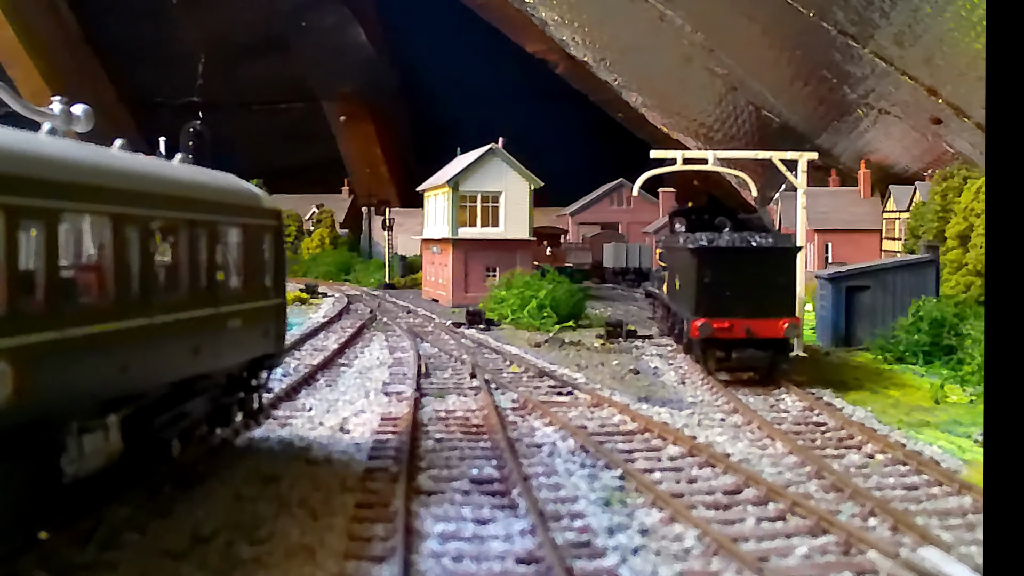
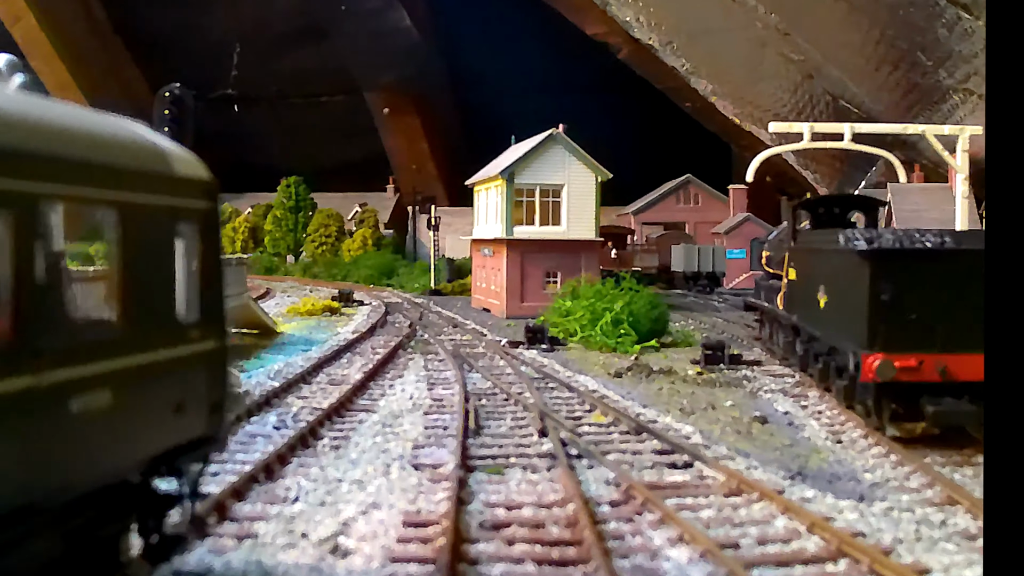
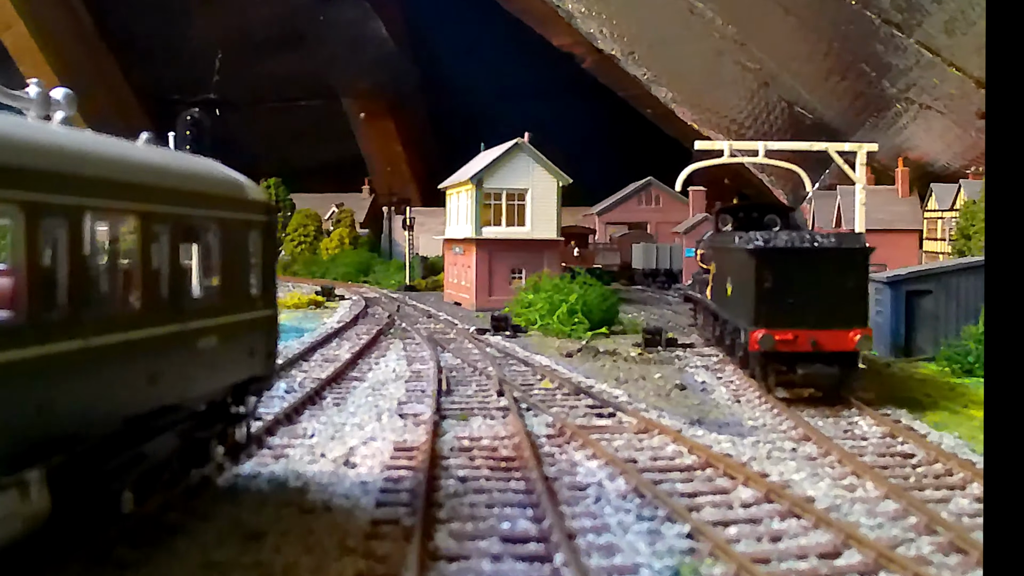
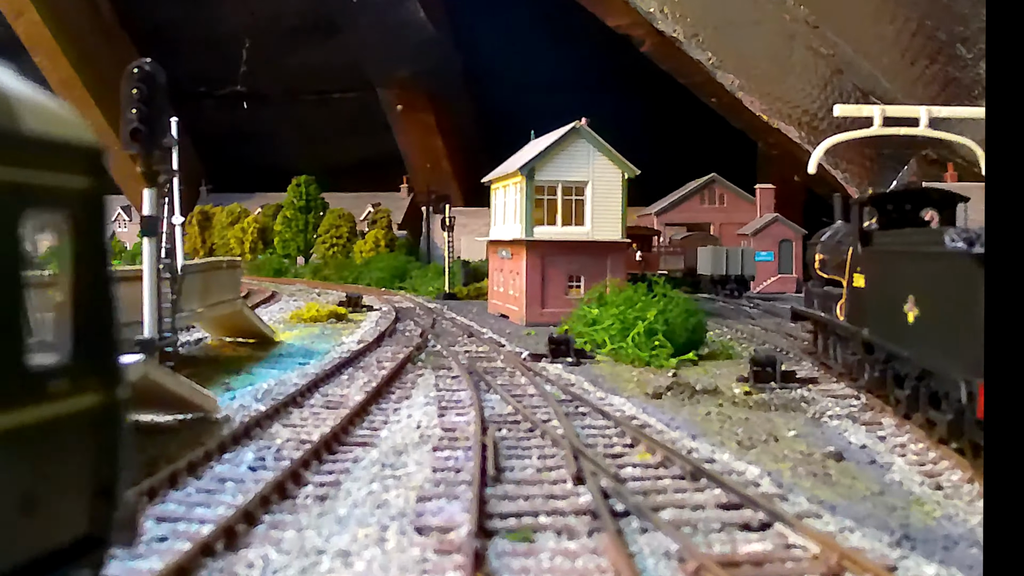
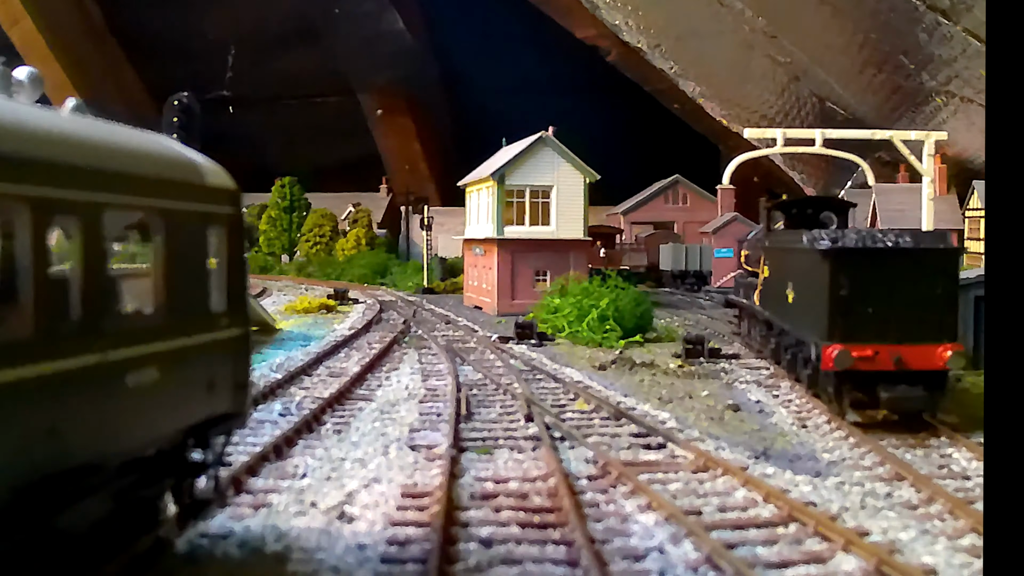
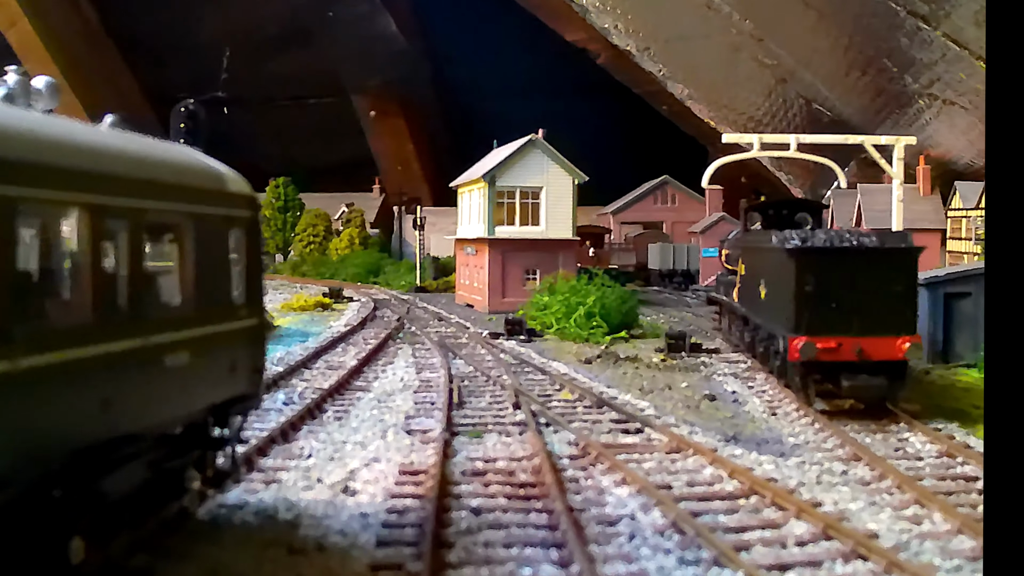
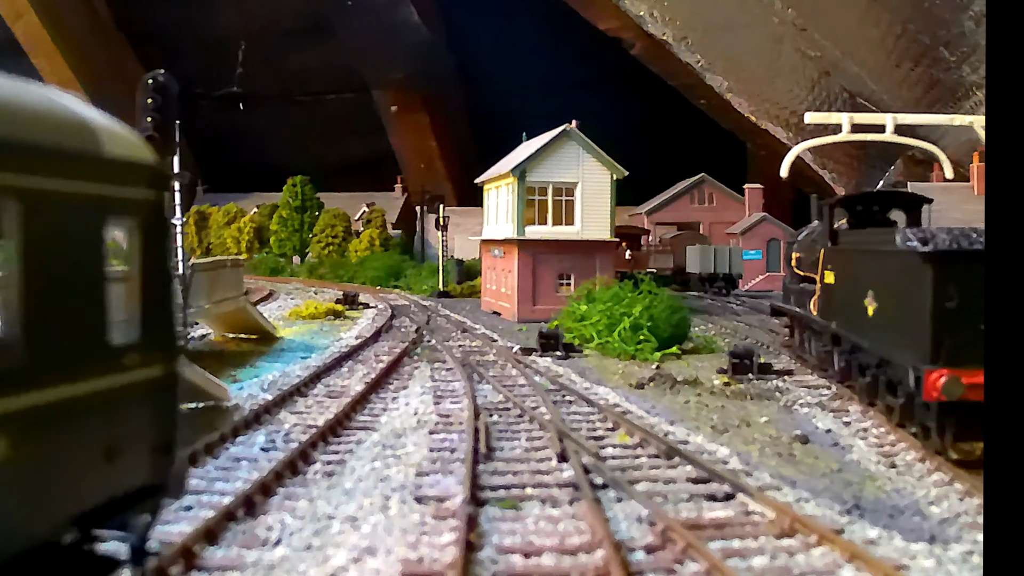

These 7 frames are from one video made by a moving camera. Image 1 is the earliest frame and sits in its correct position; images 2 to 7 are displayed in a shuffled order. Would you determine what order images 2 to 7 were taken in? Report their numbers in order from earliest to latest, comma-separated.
3, 6, 5, 2, 7, 4
